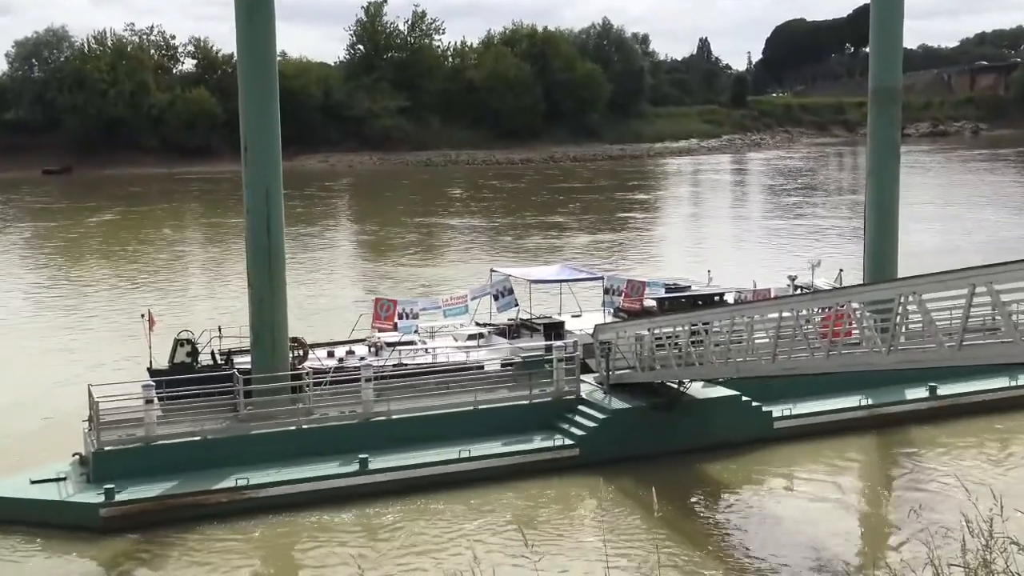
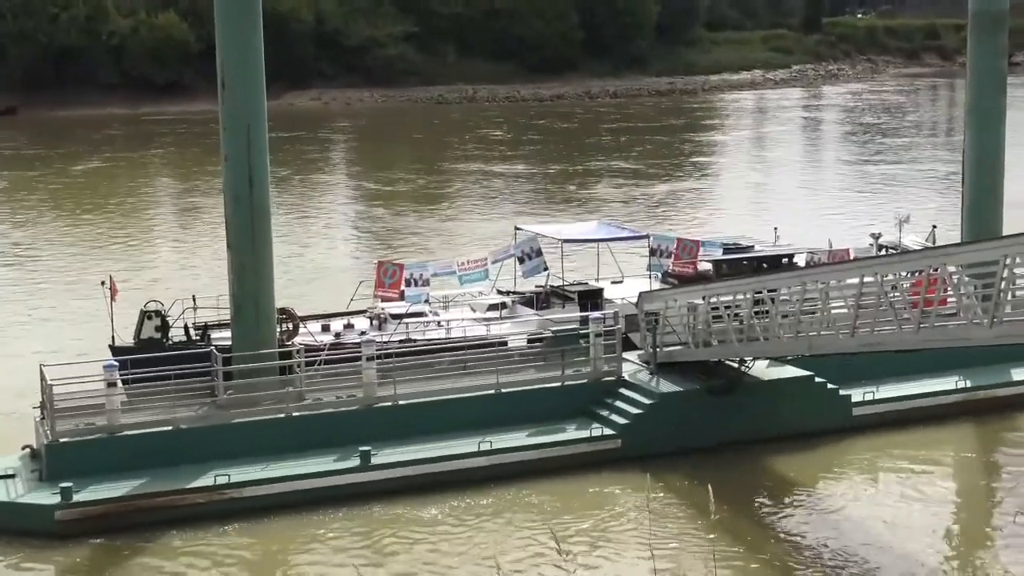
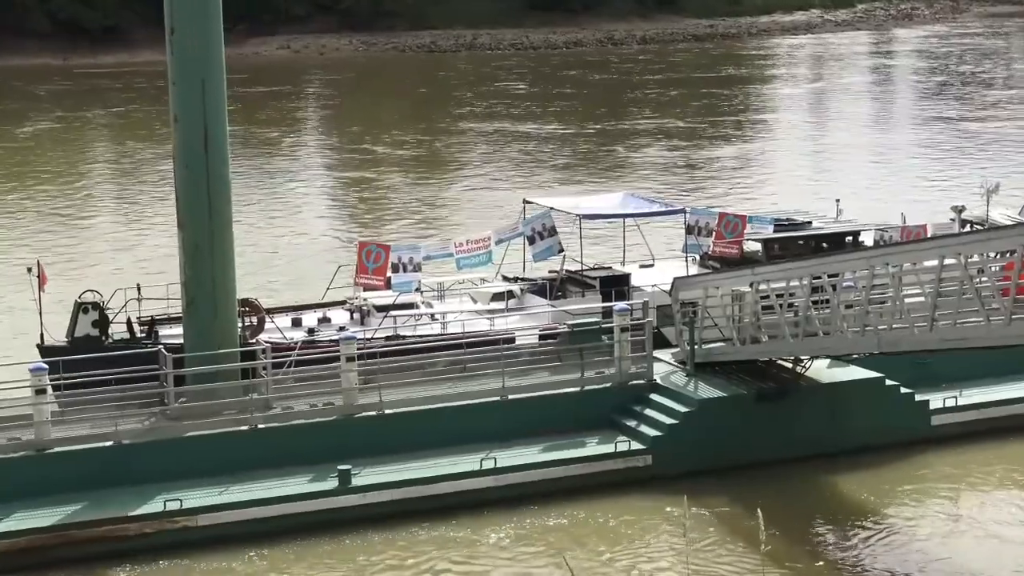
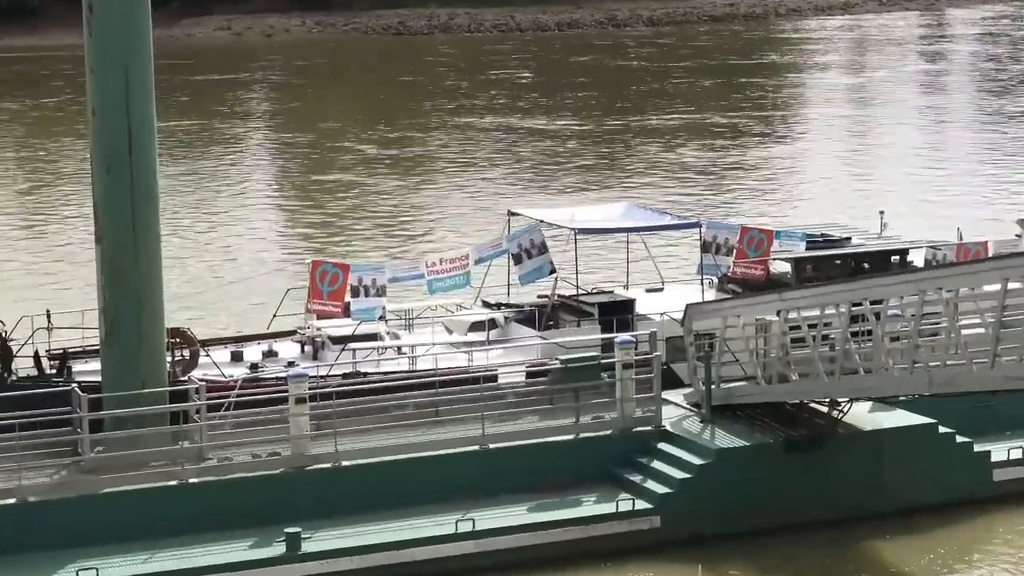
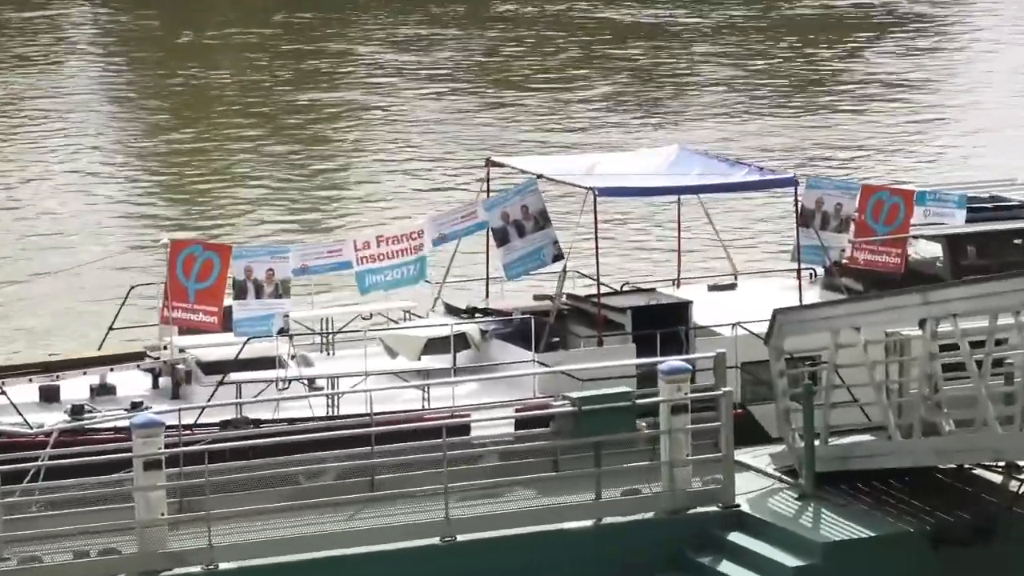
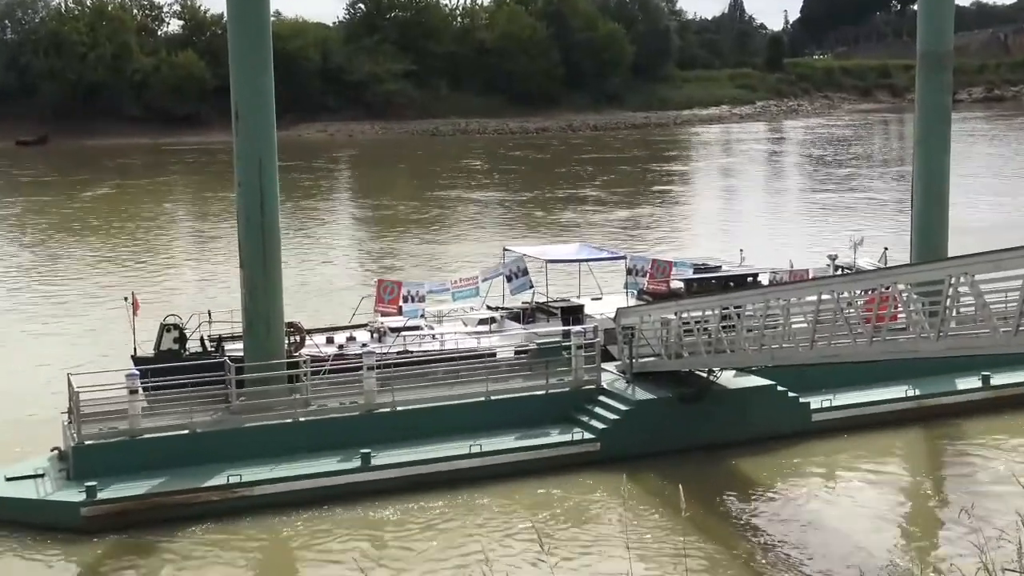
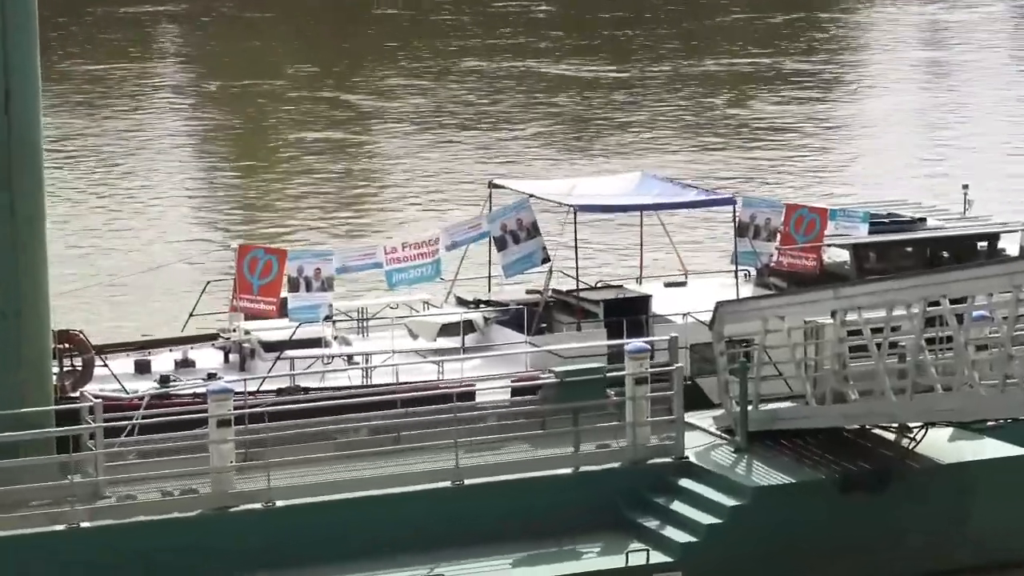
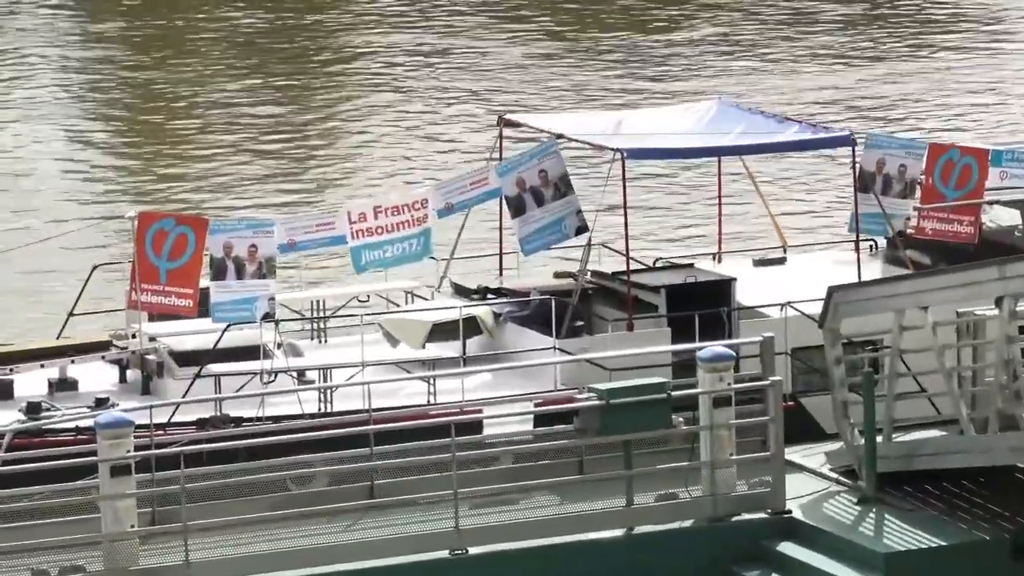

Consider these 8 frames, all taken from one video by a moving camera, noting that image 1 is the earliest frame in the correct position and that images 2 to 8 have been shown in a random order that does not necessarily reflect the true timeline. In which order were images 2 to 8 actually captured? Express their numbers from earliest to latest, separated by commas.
6, 2, 3, 4, 7, 5, 8
